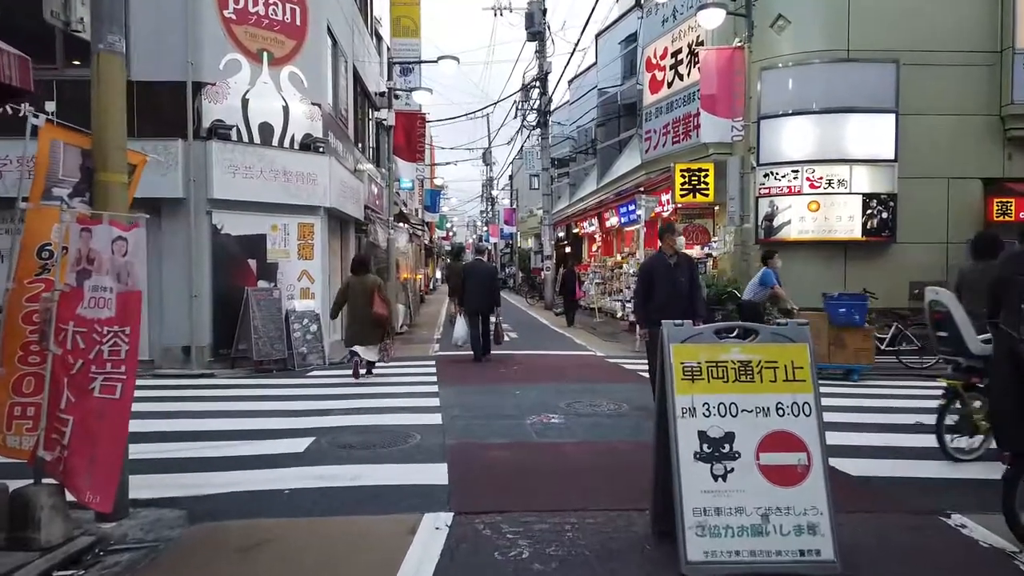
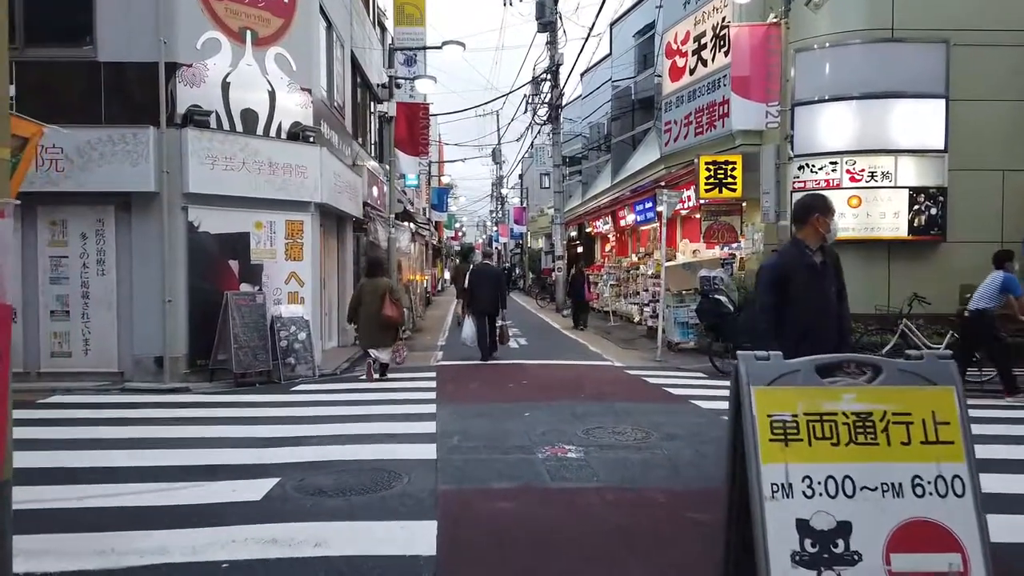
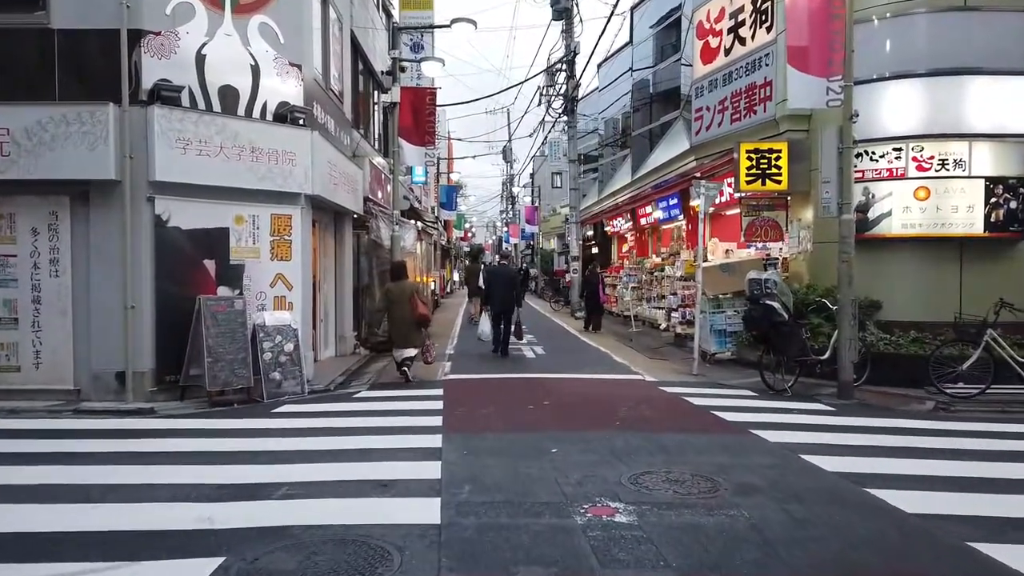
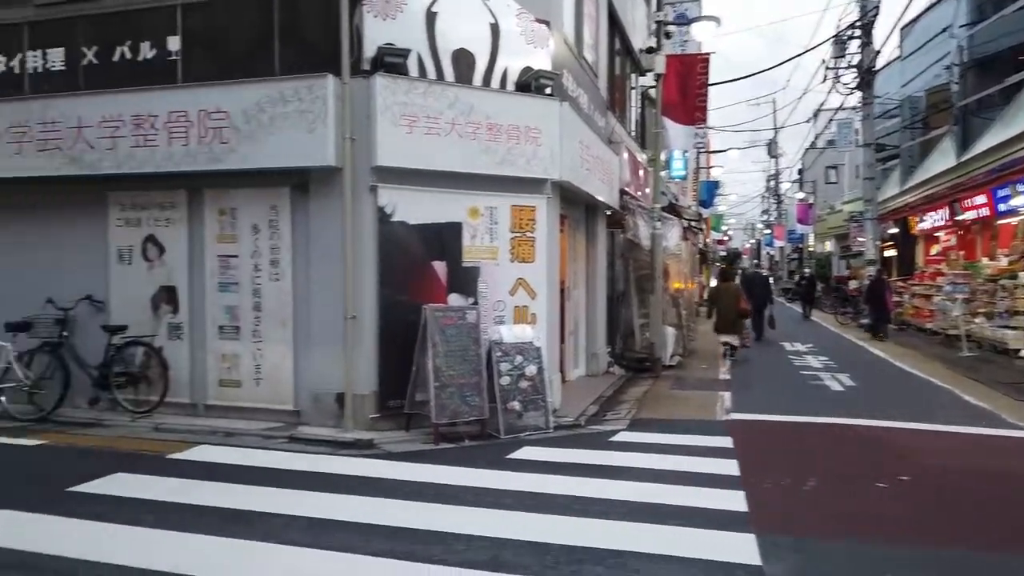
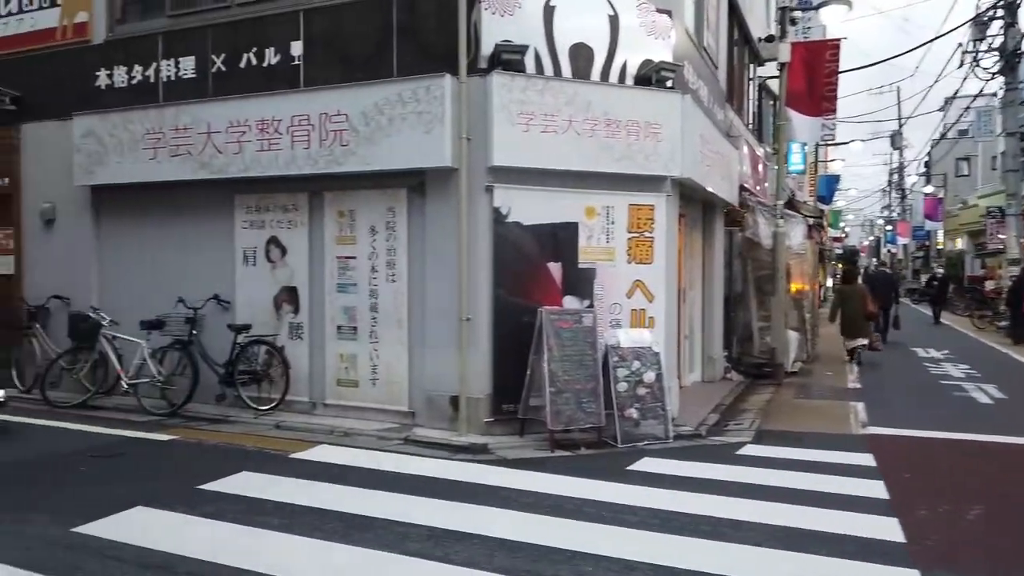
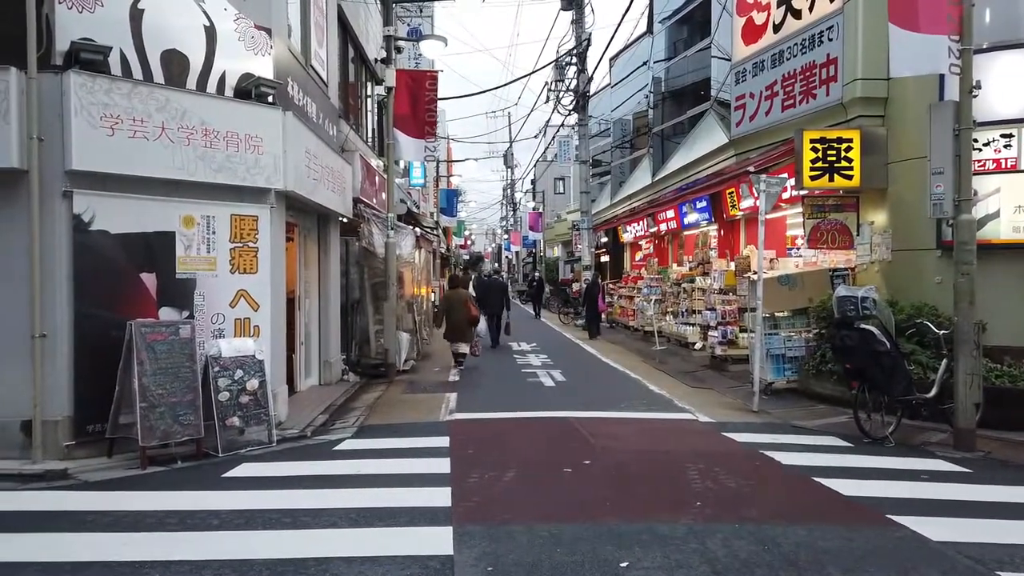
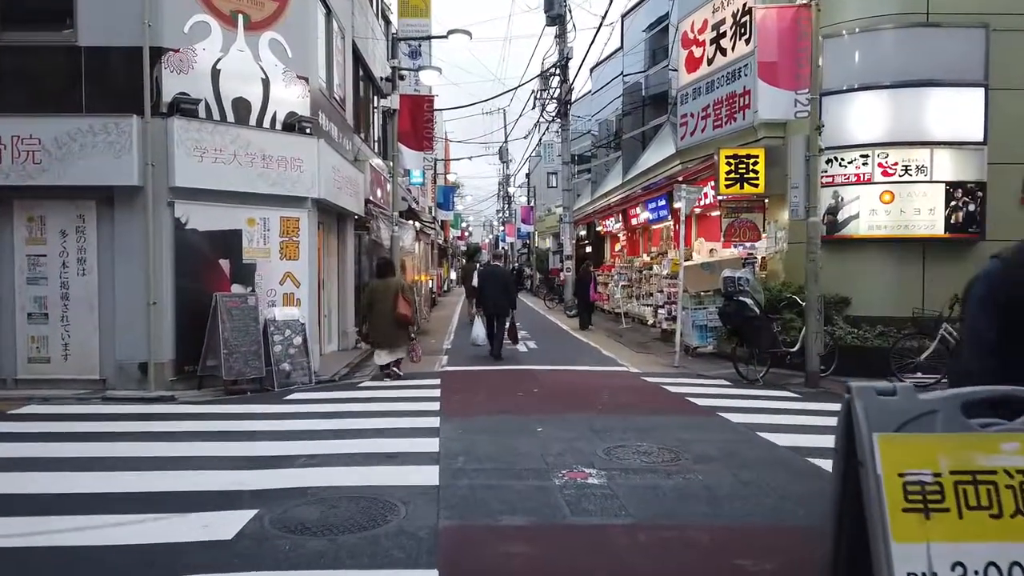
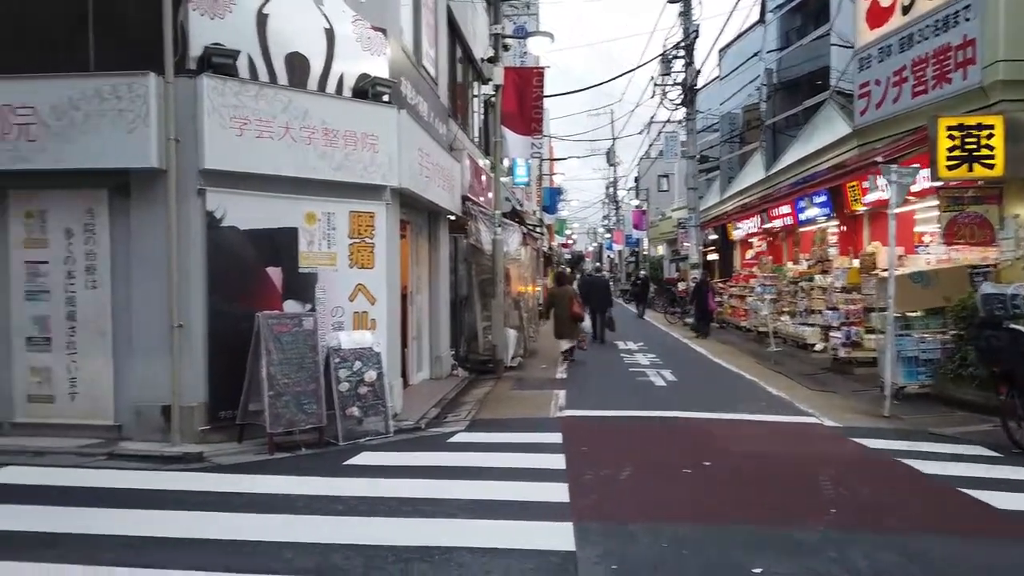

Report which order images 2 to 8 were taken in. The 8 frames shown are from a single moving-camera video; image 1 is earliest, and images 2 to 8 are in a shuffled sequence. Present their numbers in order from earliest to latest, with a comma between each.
2, 7, 3, 6, 8, 4, 5
